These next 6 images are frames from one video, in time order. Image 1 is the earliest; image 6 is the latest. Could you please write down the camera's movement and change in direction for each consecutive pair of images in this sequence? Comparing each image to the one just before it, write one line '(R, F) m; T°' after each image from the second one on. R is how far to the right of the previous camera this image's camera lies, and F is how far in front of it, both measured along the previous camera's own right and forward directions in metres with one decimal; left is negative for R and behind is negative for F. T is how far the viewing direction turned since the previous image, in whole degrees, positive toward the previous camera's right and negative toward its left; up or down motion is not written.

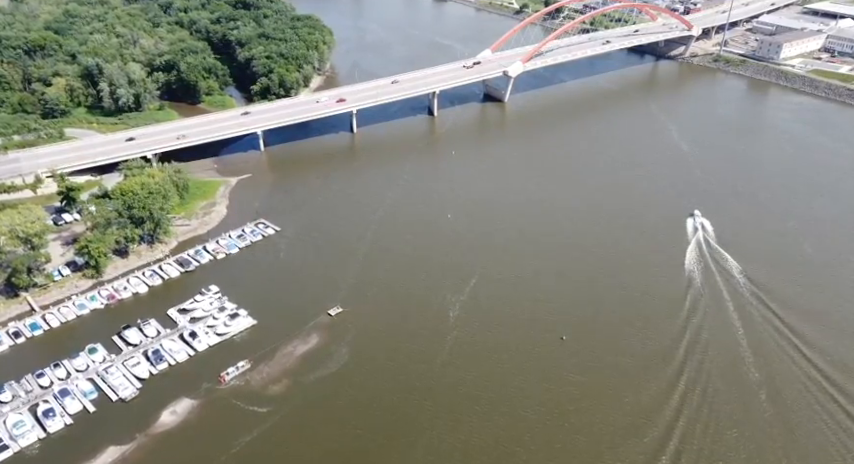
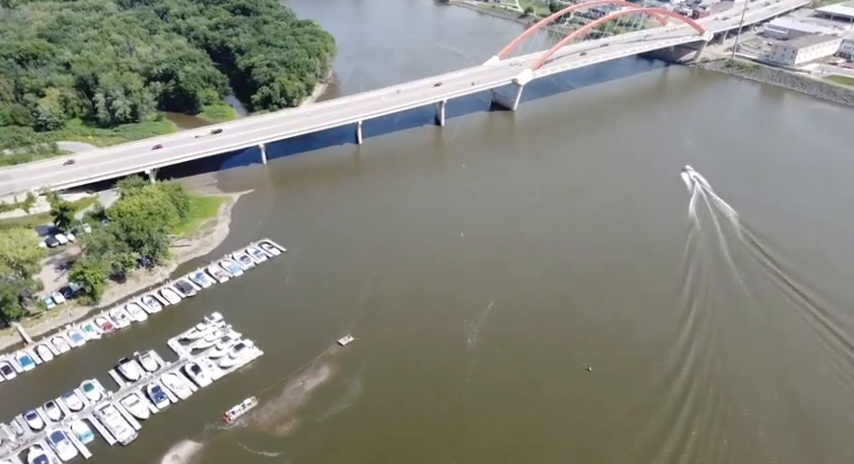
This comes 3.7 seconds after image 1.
(-0.8, +1.7) m; 0°
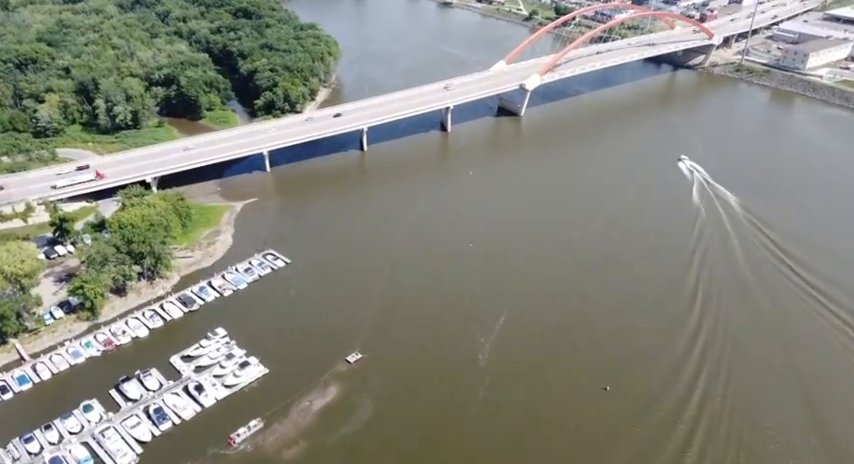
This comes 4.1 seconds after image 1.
(-0.4, +0.9) m; 0°
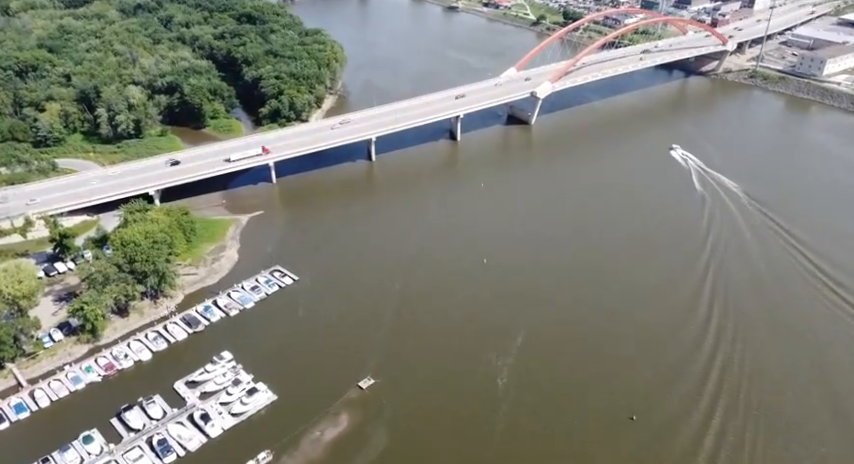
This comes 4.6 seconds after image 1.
(-0.6, +1.2) m; 0°
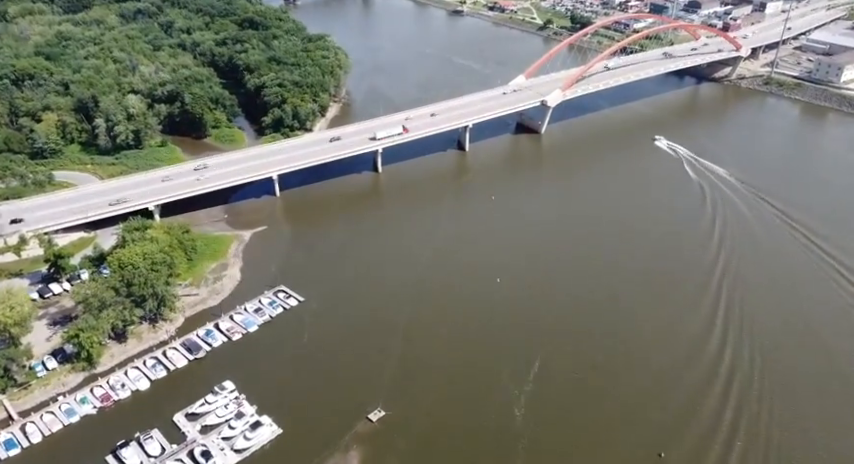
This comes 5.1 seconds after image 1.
(-0.4, +1.4) m; 0°
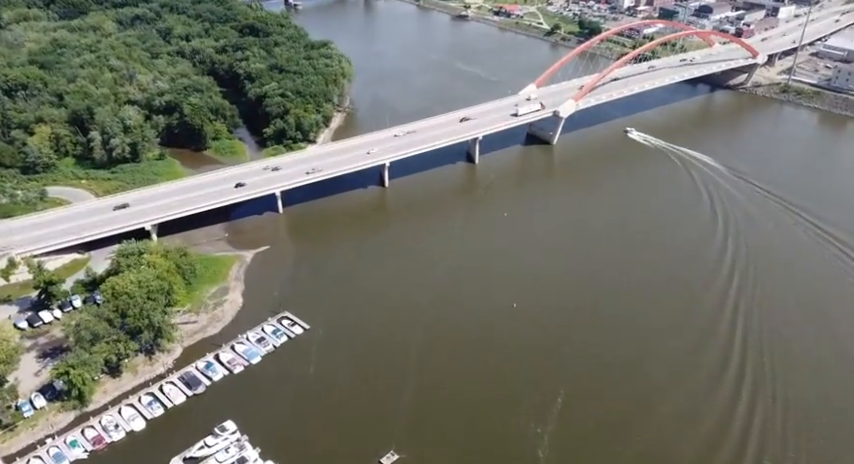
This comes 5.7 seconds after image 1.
(-0.6, +1.8) m; 0°
